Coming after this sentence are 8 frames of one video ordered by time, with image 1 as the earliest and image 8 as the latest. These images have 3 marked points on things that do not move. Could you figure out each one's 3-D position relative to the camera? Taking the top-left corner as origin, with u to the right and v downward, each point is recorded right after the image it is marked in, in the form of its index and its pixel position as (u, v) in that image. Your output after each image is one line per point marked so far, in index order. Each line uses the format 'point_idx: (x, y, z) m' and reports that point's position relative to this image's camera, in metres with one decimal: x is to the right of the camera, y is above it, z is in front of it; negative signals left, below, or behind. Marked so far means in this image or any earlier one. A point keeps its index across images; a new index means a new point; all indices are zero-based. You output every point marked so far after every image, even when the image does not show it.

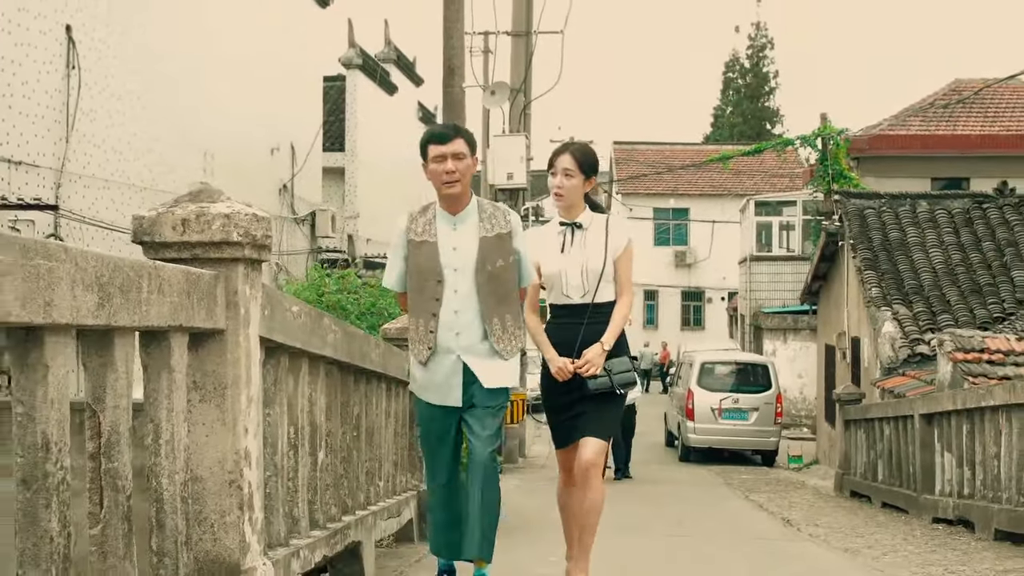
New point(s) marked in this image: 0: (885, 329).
0: (+3.9, -0.4, +12.8) m
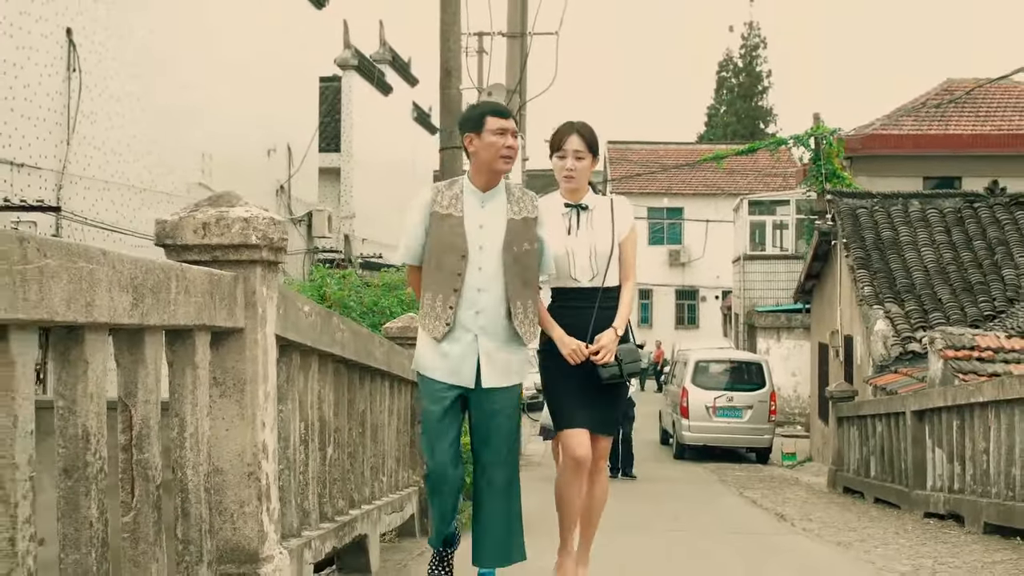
0: (+3.8, -0.4, +13.0) m
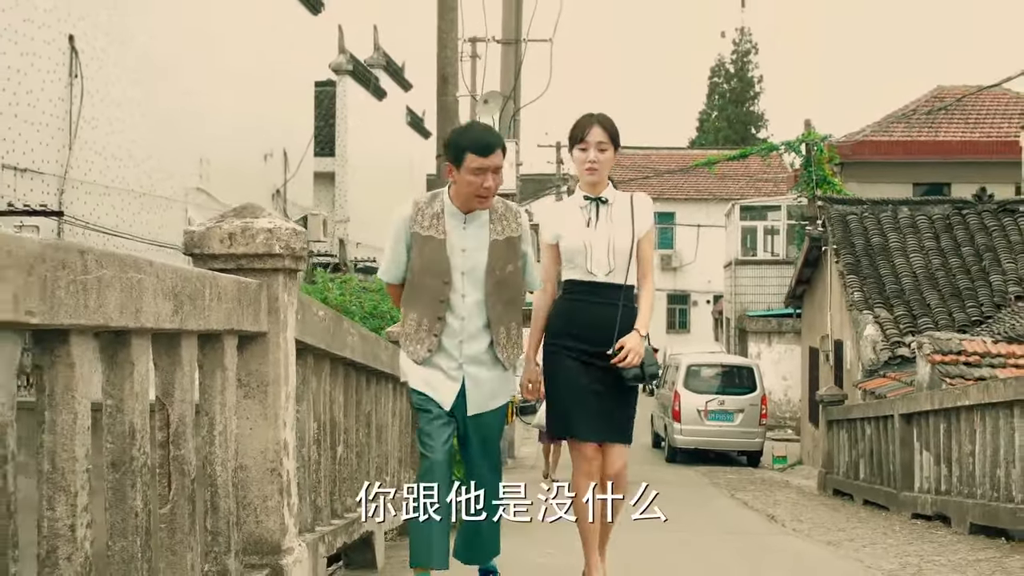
0: (+3.8, -0.5, +13.2) m
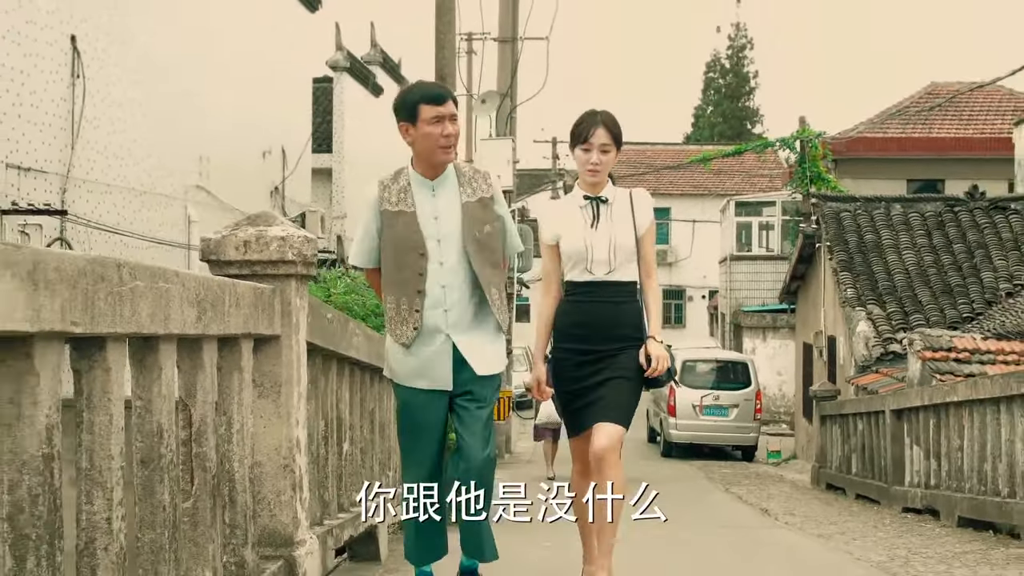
0: (+3.8, -0.4, +13.4) m
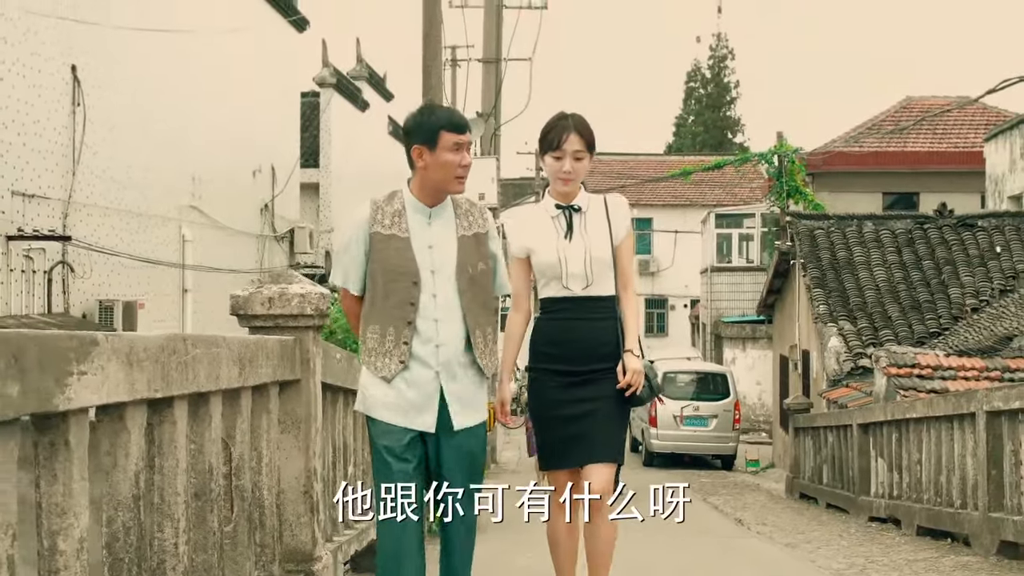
0: (+3.6, -0.6, +13.9) m
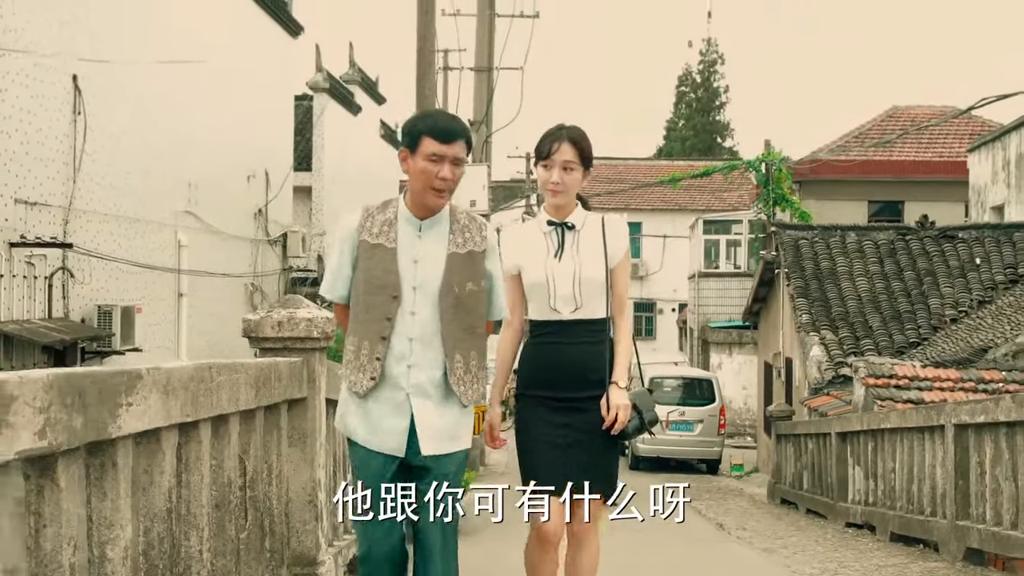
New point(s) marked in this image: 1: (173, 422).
0: (+3.5, -0.8, +14.3) m
1: (-0.7, -0.3, +2.7) m
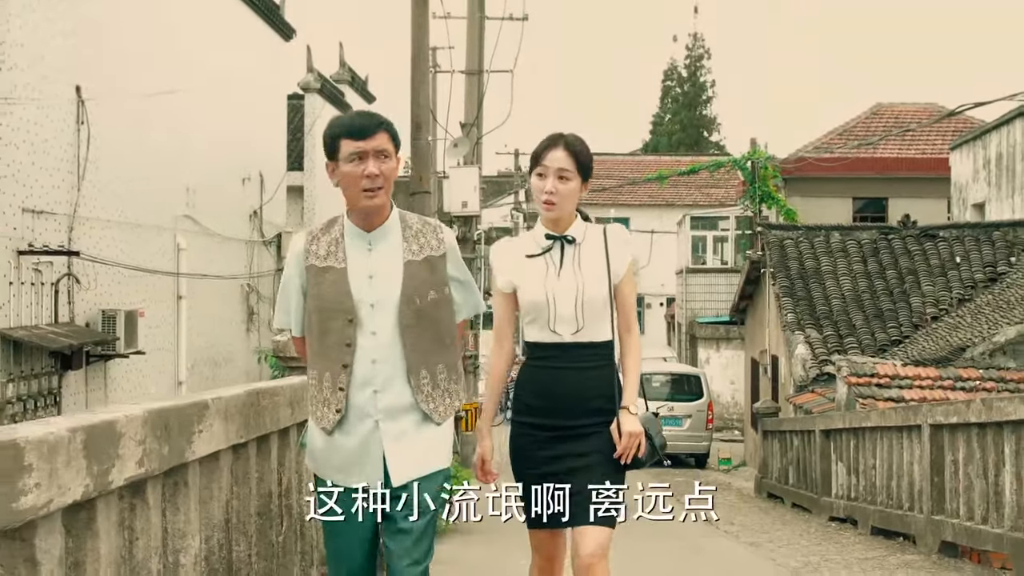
0: (+3.4, -0.8, +14.7) m
1: (-0.7, -0.4, +3.1) m
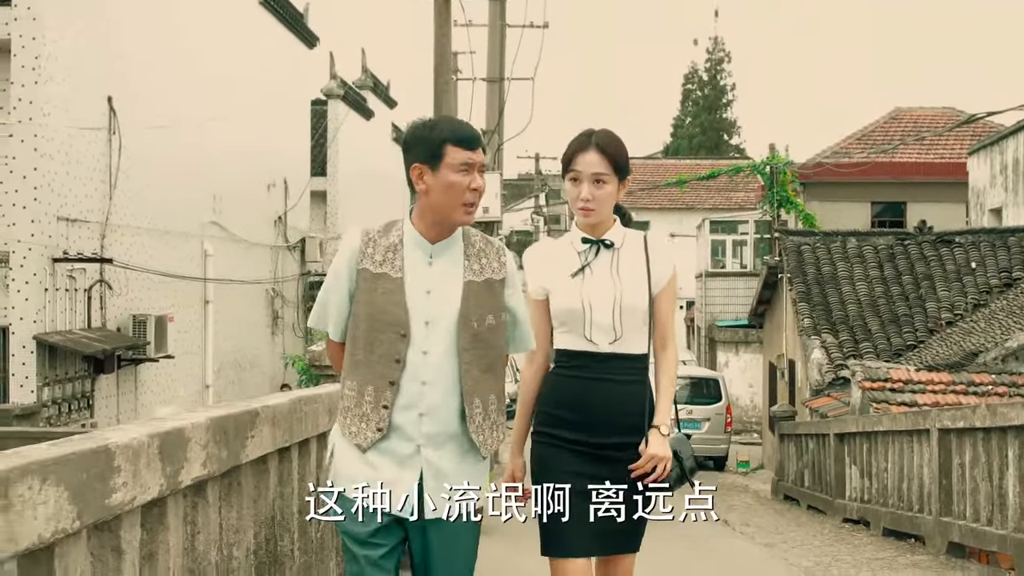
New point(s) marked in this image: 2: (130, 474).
0: (+3.7, -0.8, +14.9) m
1: (-0.6, -0.4, +3.4) m
2: (-0.7, -0.4, +2.4) m
